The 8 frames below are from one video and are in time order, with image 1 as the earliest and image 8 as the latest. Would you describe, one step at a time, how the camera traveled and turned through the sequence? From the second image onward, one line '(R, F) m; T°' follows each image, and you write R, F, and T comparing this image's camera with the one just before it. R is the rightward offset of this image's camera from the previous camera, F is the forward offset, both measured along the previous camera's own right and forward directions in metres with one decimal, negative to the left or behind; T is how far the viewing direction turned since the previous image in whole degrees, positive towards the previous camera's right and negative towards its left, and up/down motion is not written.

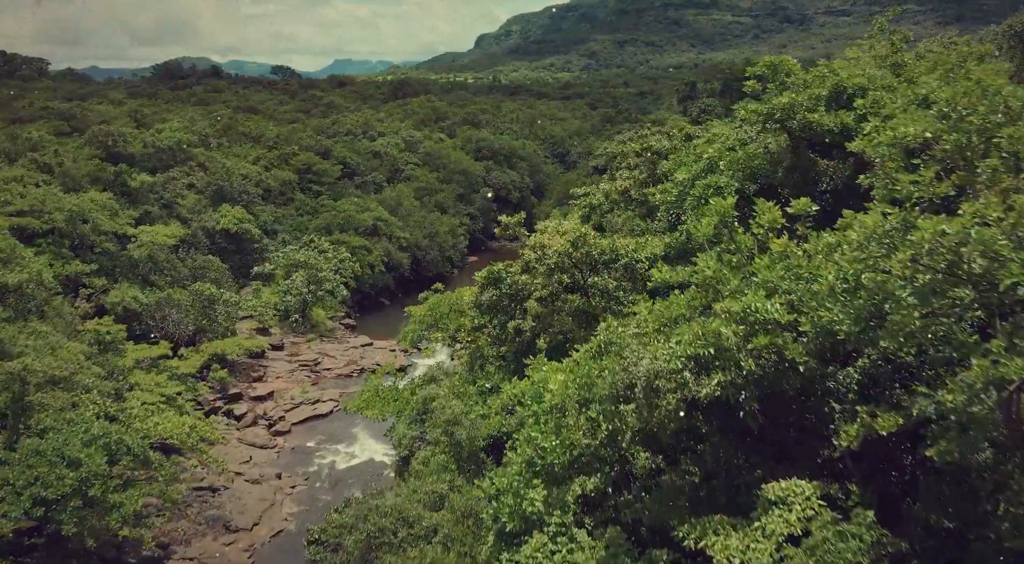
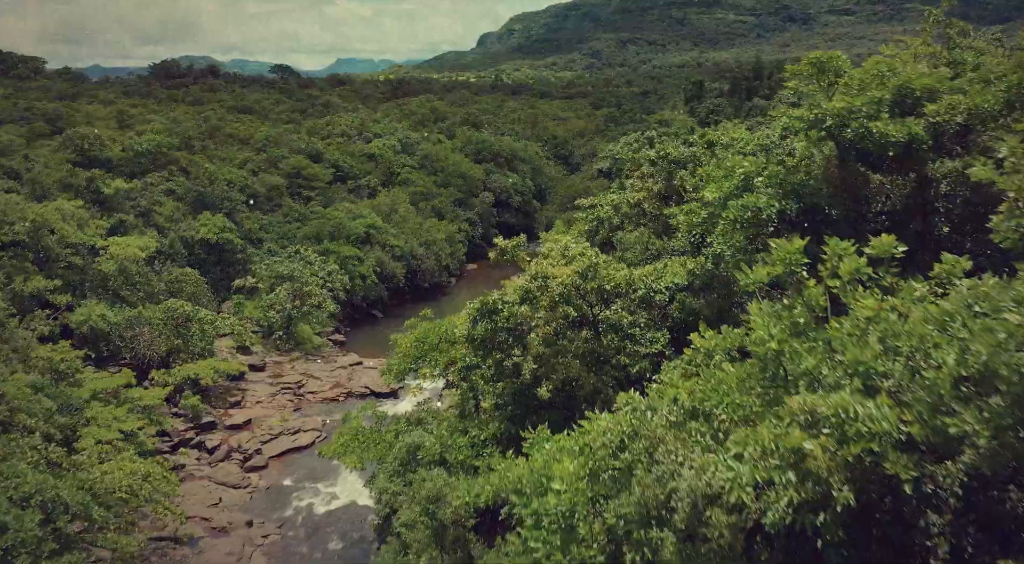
(+0.1, +2.3) m; 0°
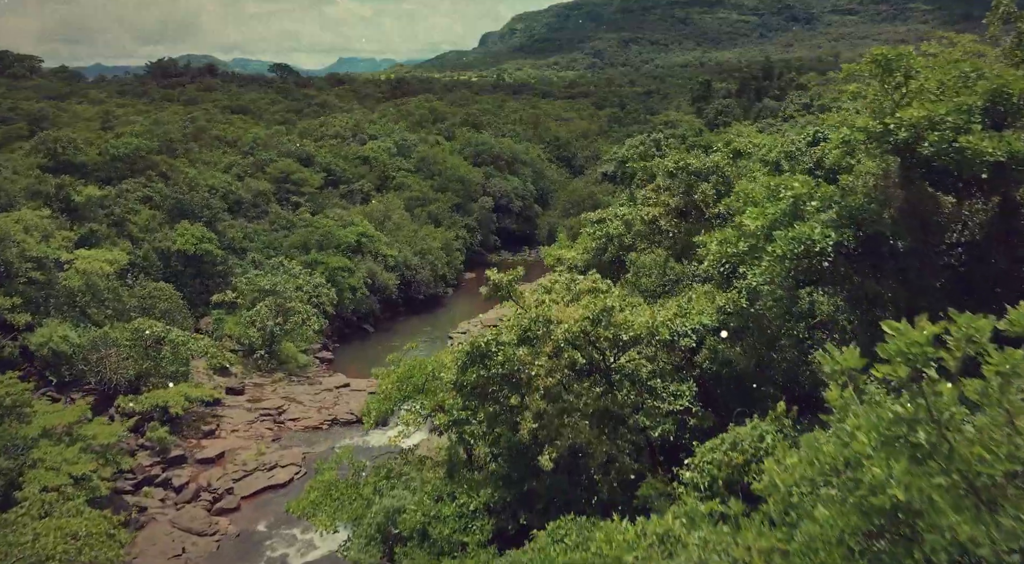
(+0.1, +2.2) m; 0°
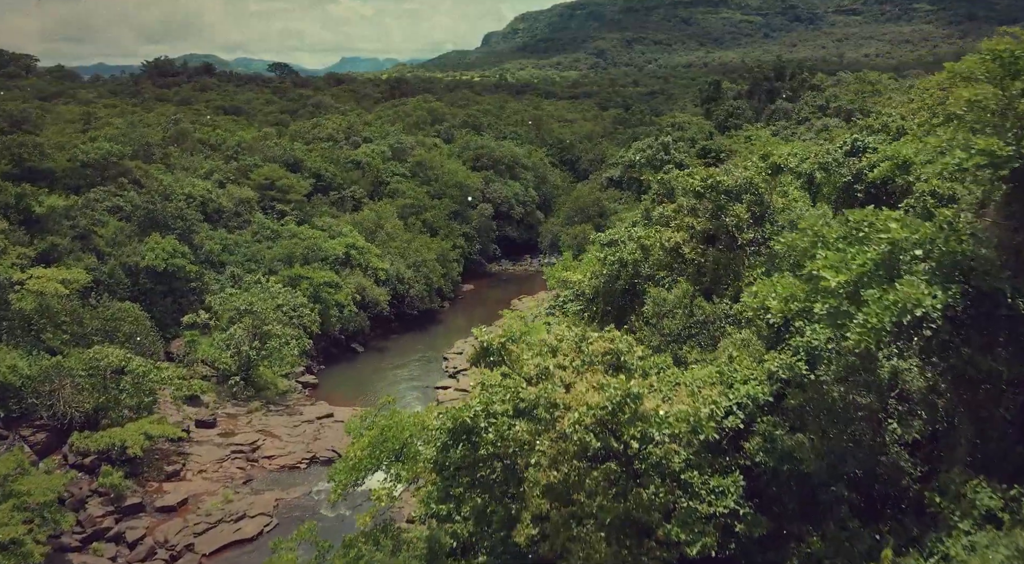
(+0.1, +2.5) m; 0°
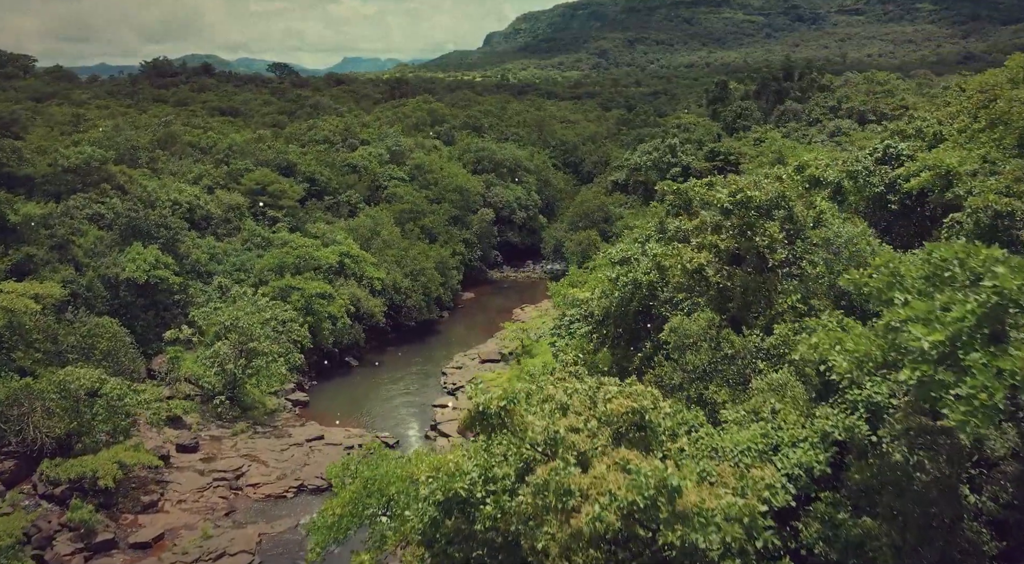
(0.0, +1.5) m; 0°
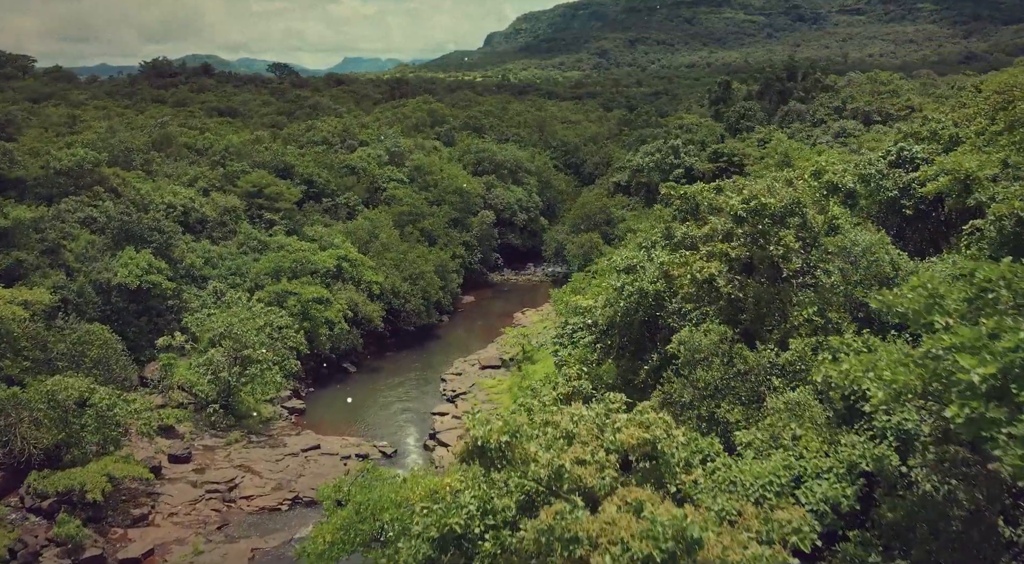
(0.0, +0.6) m; 0°
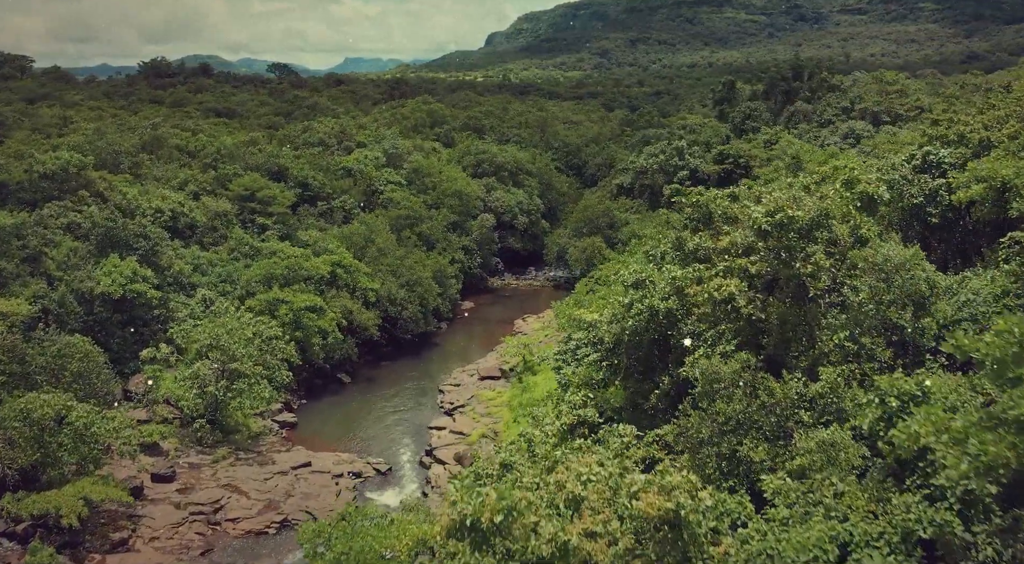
(0.0, +1.1) m; 0°
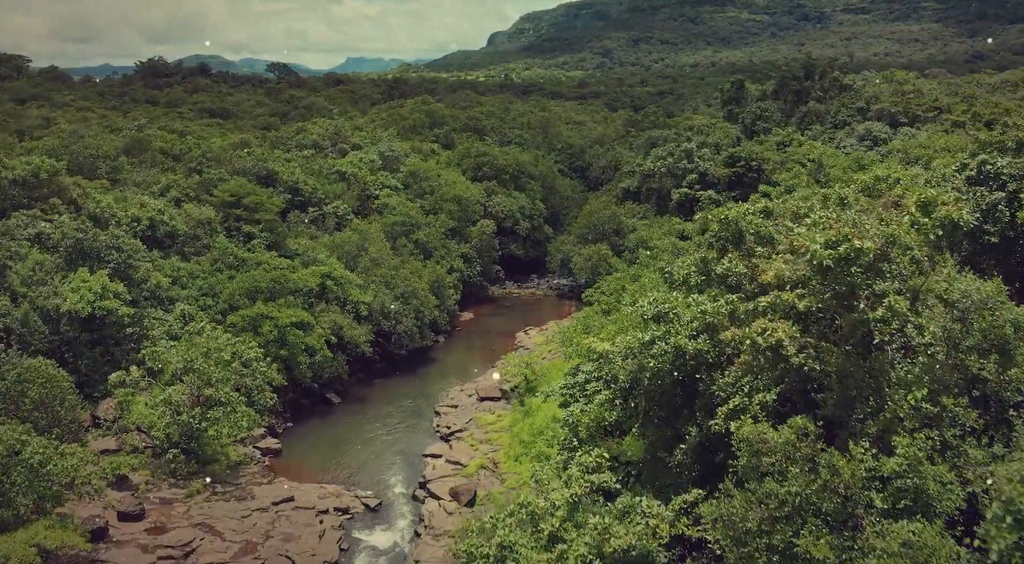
(0.0, +1.9) m; 0°
